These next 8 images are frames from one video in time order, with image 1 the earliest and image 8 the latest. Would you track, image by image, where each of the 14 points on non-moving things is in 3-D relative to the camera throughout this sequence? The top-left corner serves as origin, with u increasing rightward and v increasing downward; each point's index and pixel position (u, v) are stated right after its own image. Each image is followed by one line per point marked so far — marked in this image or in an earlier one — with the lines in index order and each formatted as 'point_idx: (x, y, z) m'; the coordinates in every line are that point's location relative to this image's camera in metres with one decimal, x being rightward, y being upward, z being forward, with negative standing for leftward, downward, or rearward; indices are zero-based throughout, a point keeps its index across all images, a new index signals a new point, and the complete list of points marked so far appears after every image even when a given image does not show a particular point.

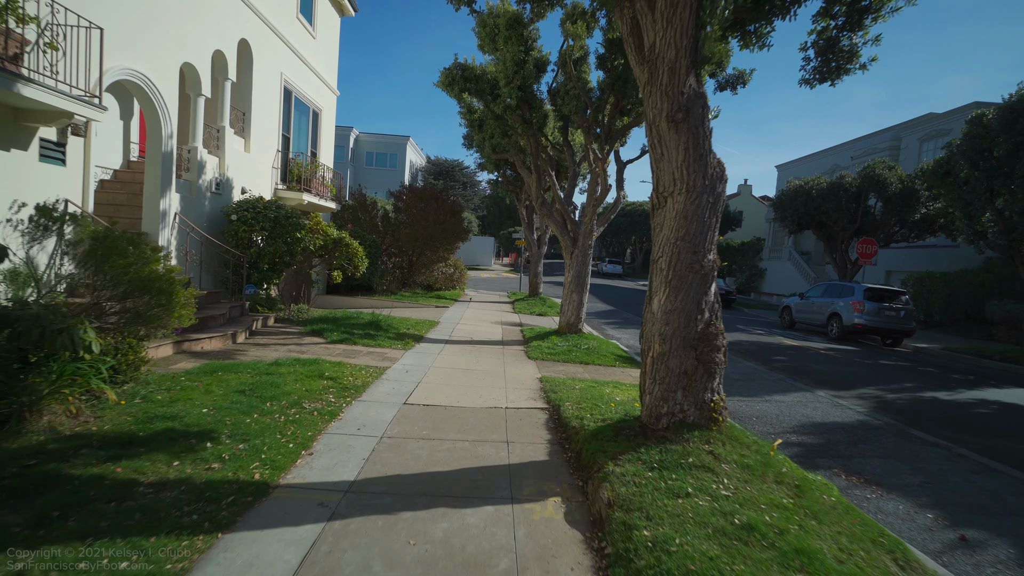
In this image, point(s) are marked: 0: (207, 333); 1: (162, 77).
0: (-4.5, -0.7, +7.9) m
1: (-5.7, +3.5, +8.8) m
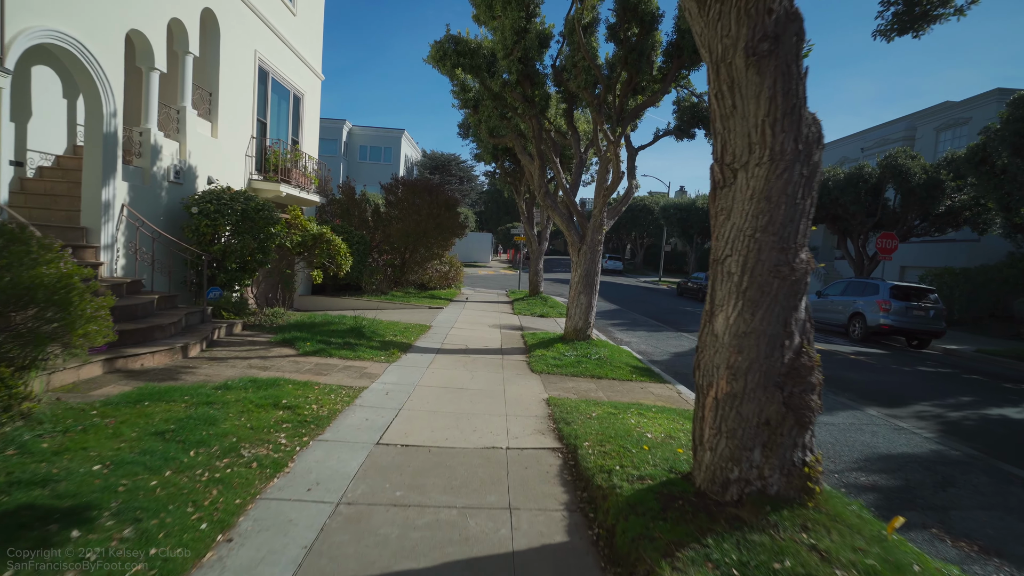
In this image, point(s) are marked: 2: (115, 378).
0: (-4.5, -0.7, +6.7) m
1: (-5.8, +3.4, +7.5) m
2: (-4.4, -1.0, +5.9) m
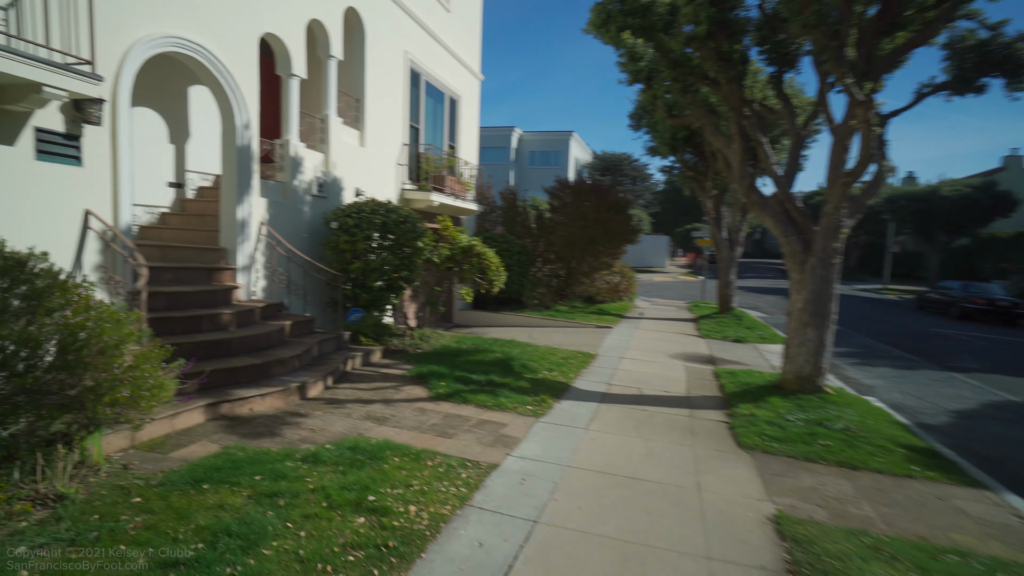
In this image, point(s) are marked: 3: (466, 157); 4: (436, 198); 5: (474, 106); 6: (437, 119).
0: (-2.7, -1.1, +5.7) m
1: (-3.6, +3.1, +7.0) m
2: (-2.8, -1.3, +5.0) m
3: (-1.2, +3.6, +14.7) m
4: (-1.6, +1.9, +11.3) m
5: (-1.1, +5.2, +15.1) m
6: (-1.8, +4.2, +13.2) m
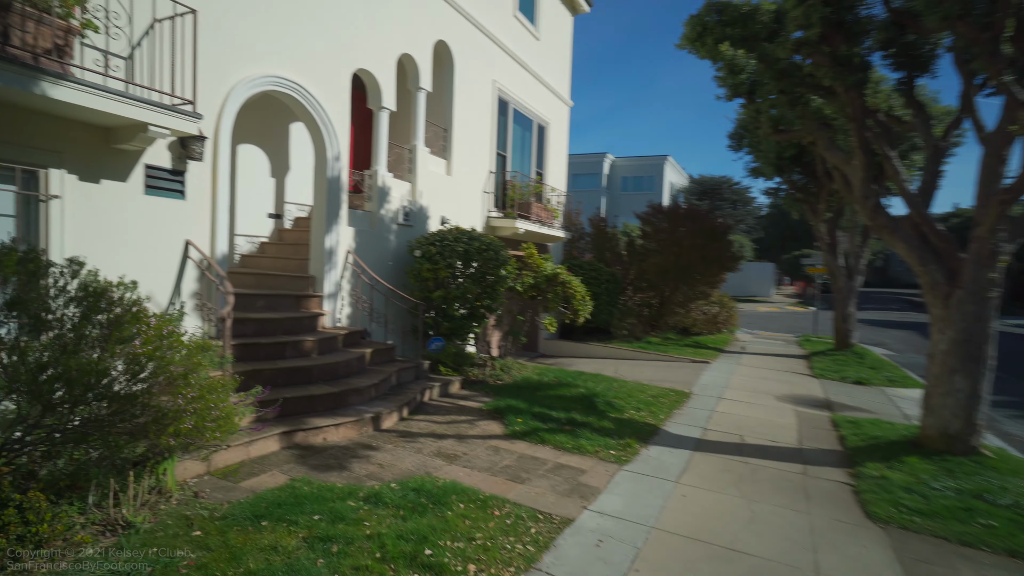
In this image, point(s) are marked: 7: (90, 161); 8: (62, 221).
0: (-1.9, -1.4, +5.7) m
1: (-2.5, +2.7, +7.2) m
2: (-2.1, -1.6, +5.0) m
3: (+1.2, +2.8, +14.5) m
4: (+0.2, +1.3, +11.1) m
5: (+1.5, +4.4, +15.0) m
6: (+0.3, +3.5, +13.1) m
7: (-3.8, +1.1, +4.8) m
8: (-3.9, +0.6, +4.7) m
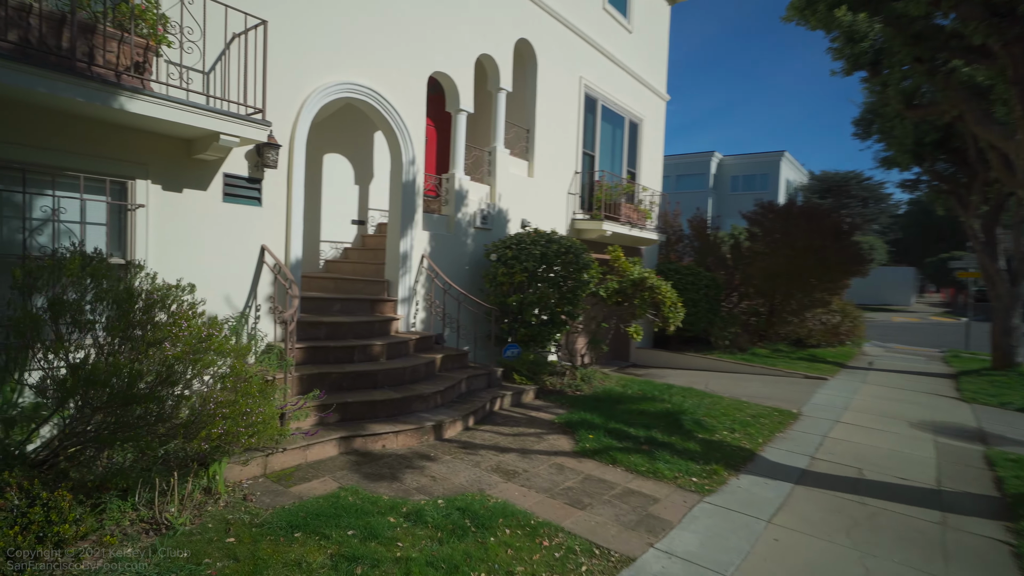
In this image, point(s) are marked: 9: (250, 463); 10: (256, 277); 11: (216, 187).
0: (-1.2, -1.4, +5.5) m
1: (-1.4, +2.6, +7.2) m
2: (-1.5, -1.6, +4.9) m
3: (+3.5, +2.7, +13.6) m
4: (+1.9, +1.2, +10.5) m
5: (+3.9, +4.2, +14.1) m
6: (+2.4, +3.3, +12.5) m
7: (-3.3, +1.1, +5.1) m
8: (-3.4, +0.6, +5.0) m
9: (-2.2, -1.4, +4.4) m
10: (-2.8, +0.1, +5.8) m
11: (-3.0, +1.0, +5.5) m
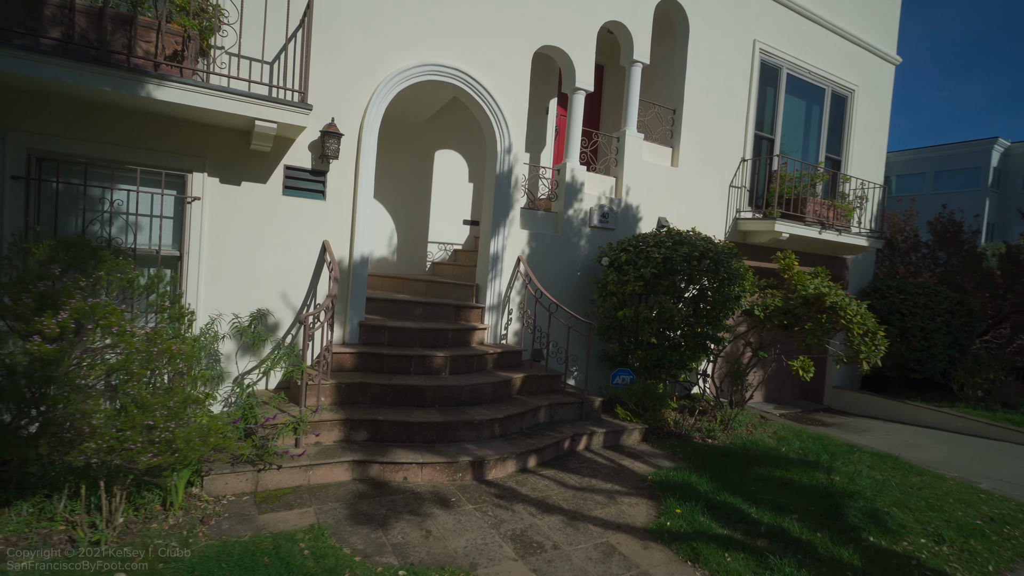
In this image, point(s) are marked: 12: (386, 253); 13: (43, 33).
0: (-0.7, -1.4, +4.6) m
1: (-0.1, +2.6, +6.4) m
2: (-1.3, -1.6, +4.2) m
3: (+6.8, +2.2, +10.4) m
4: (+4.1, +0.9, +8.1) m
5: (+7.4, +3.8, +10.7) m
6: (+5.4, +3.0, +9.8) m
7: (-2.7, +1.2, +5.1) m
8: (-2.9, +0.6, +5.0) m
9: (-2.0, -1.4, +3.9) m
10: (-2.0, +0.1, +5.5) m
11: (-2.3, +1.1, +5.3) m
12: (-1.8, +0.5, +7.6) m
13: (-3.5, +1.9, +4.0) m
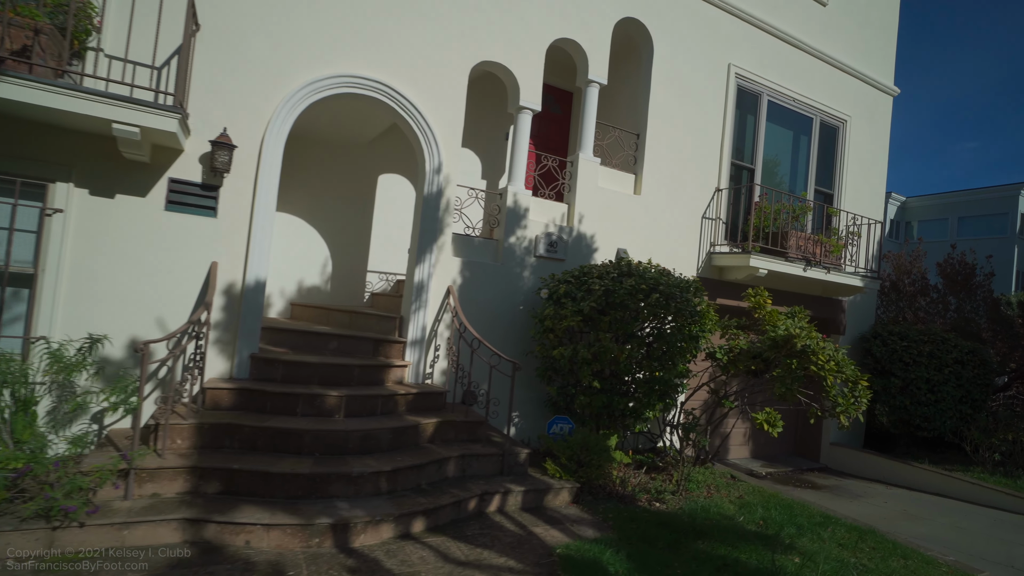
0: (-1.6, -1.6, +3.9) m
1: (-0.9, +2.2, +5.9) m
2: (-2.2, -1.7, +3.4) m
3: (+6.2, +1.4, +9.6) m
4: (+3.4, +0.3, +7.3) m
5: (+6.9, +2.9, +10.0) m
6: (+4.8, +2.2, +9.1) m
7: (-3.5, +1.0, +4.6) m
8: (-3.7, +0.4, +4.5) m
9: (-3.0, -1.5, +3.2) m
10: (-2.9, -0.1, +4.9) m
11: (-3.2, +0.8, +4.8) m
12: (-2.6, +0.1, +7.1) m
13: (-4.4, +1.8, +3.6) m
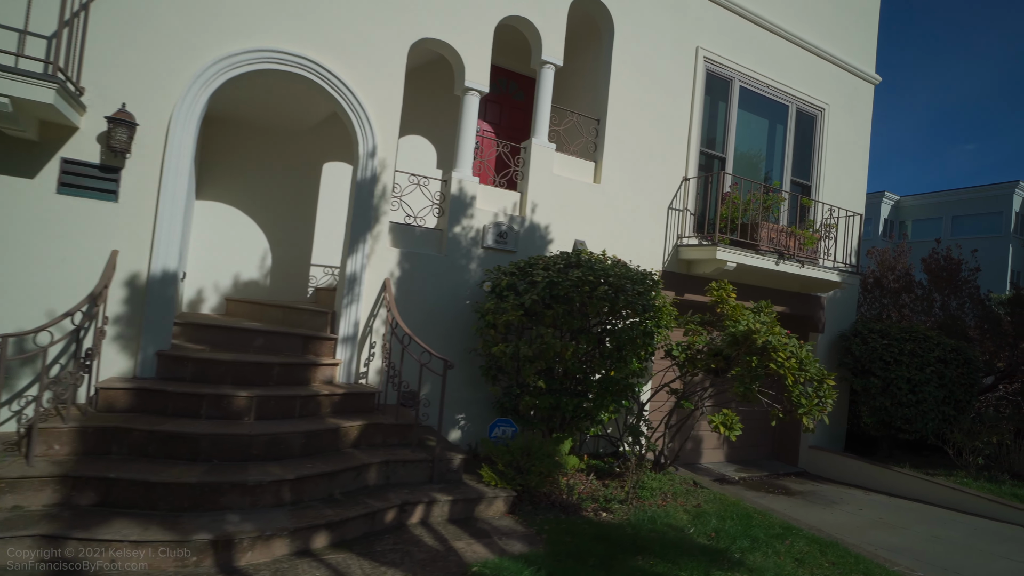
0: (-2.2, -1.5, +3.5) m
1: (-1.5, +2.3, +5.5) m
2: (-2.8, -1.7, +3.0) m
3: (+5.6, +1.5, +9.2) m
4: (+2.8, +0.4, +6.9) m
5: (+6.2, +3.0, +9.6) m
6: (+4.2, +2.3, +8.7) m
7: (-4.1, +1.1, +4.2) m
8: (-4.4, +0.5, +4.0) m
9: (-3.6, -1.4, +2.8) m
10: (-3.5, 0.0, +4.5) m
11: (-3.8, +0.9, +4.4) m
12: (-3.2, +0.2, +6.7) m
13: (-5.0, +1.9, +3.2) m
